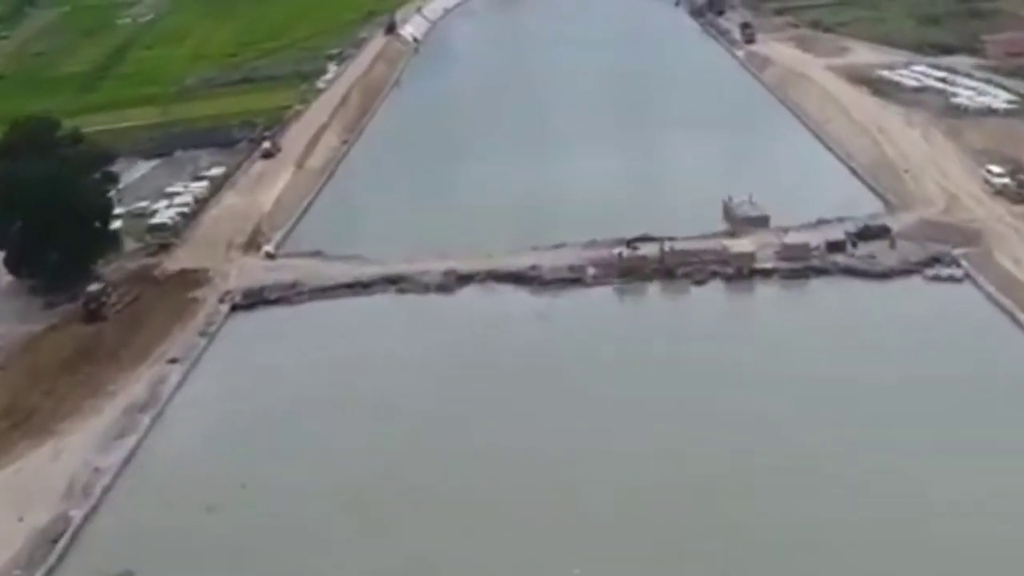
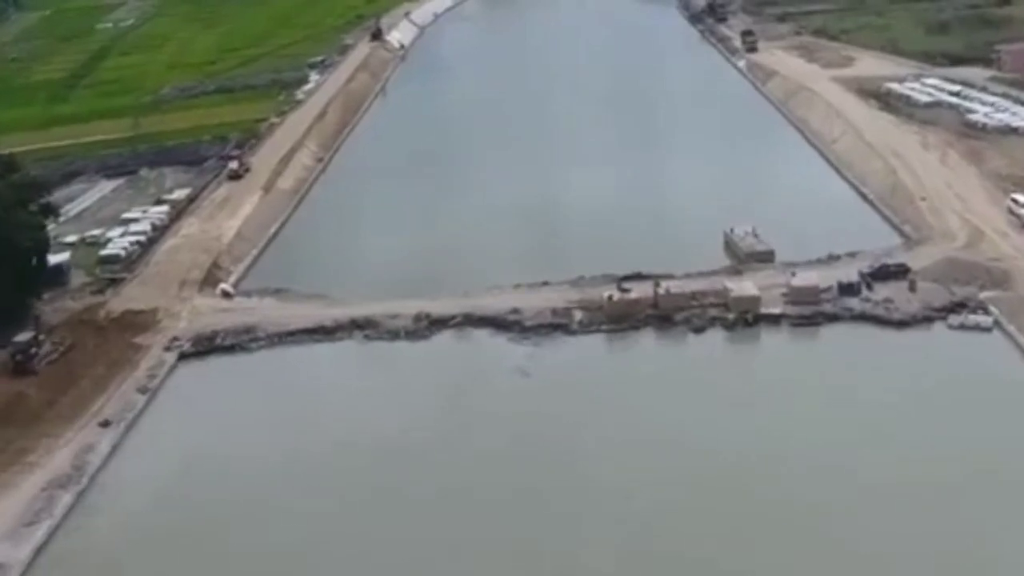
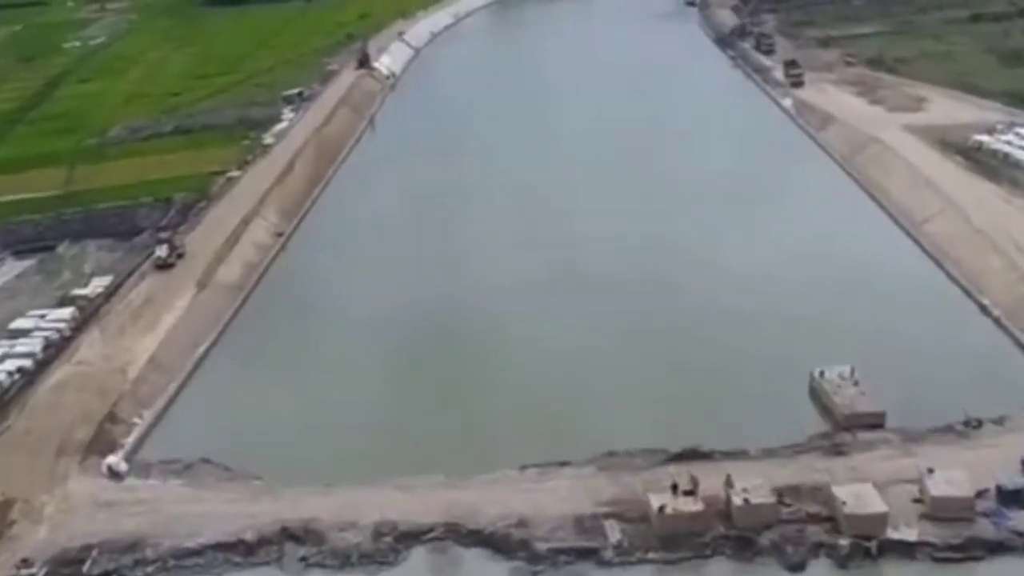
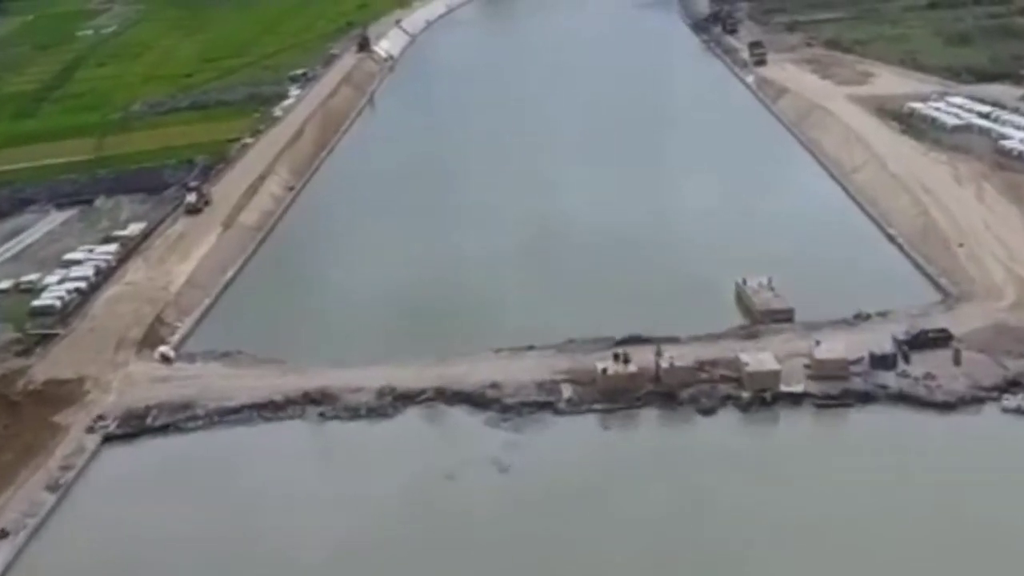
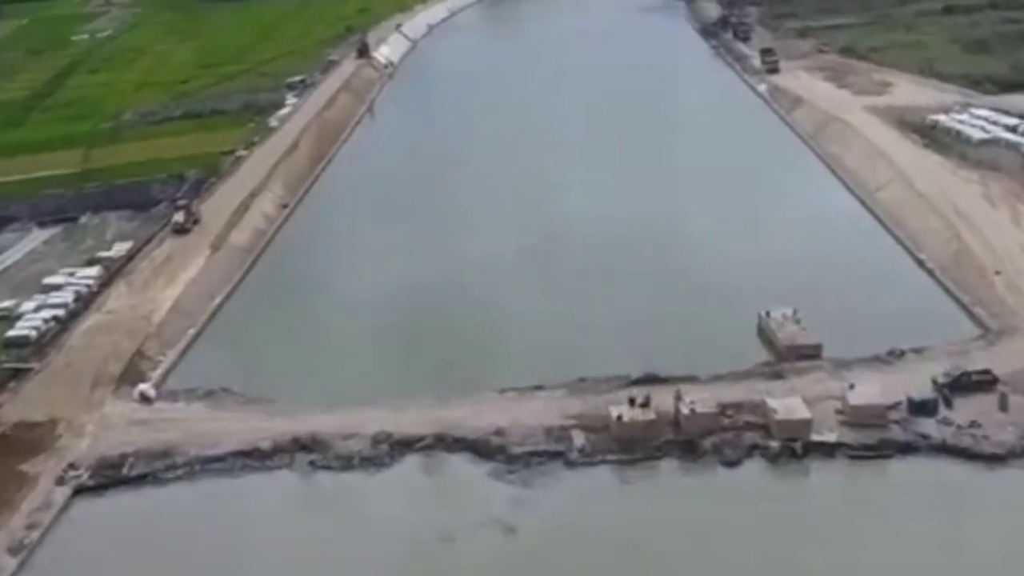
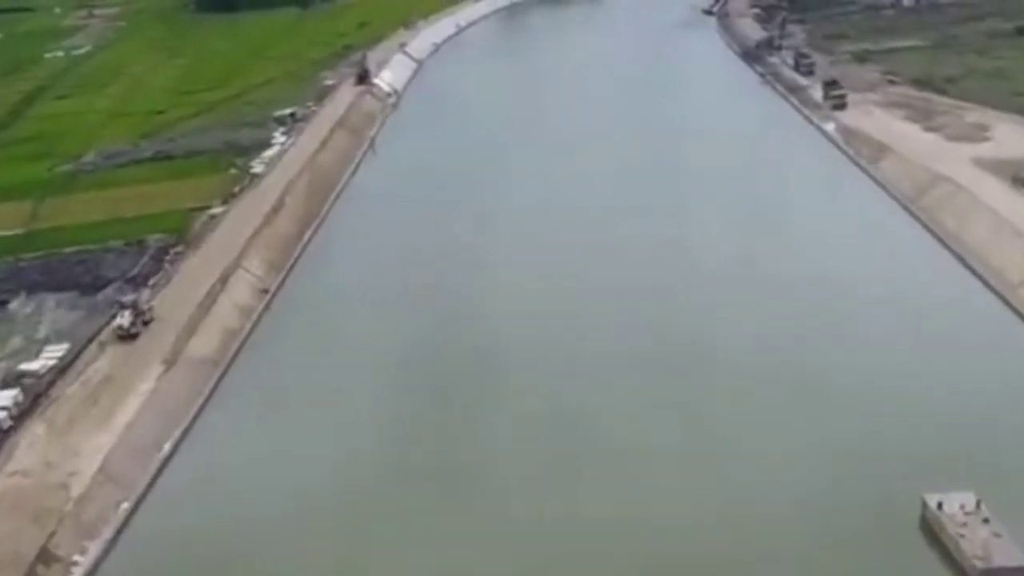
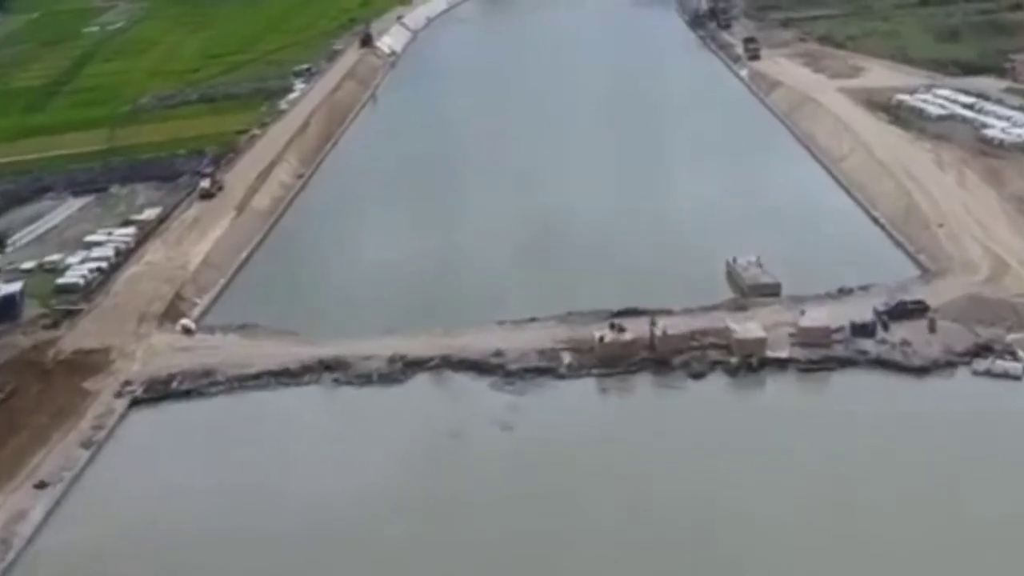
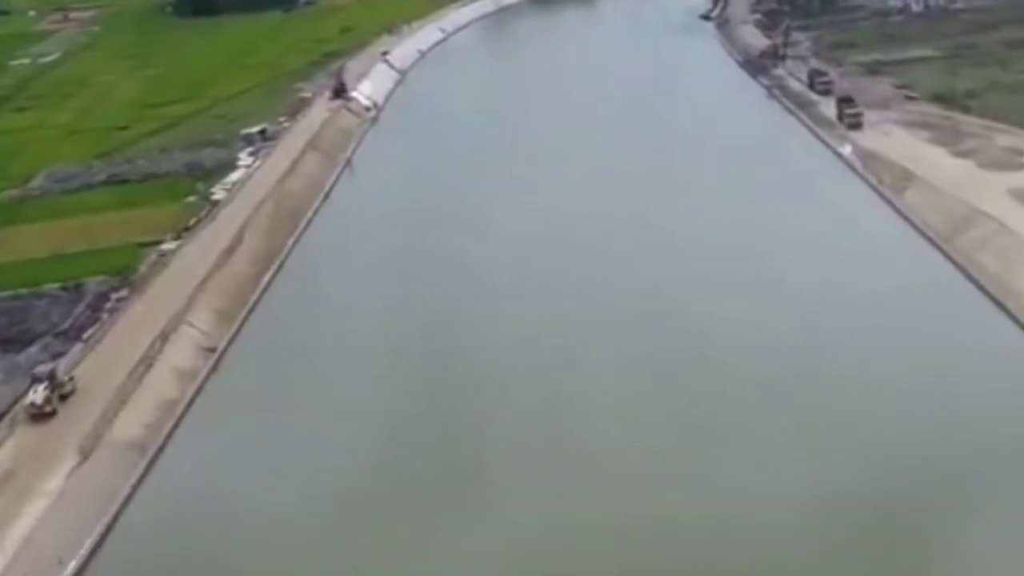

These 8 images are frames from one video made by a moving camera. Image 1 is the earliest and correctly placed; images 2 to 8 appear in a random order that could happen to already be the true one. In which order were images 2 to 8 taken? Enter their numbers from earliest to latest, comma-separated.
2, 7, 4, 5, 3, 6, 8
